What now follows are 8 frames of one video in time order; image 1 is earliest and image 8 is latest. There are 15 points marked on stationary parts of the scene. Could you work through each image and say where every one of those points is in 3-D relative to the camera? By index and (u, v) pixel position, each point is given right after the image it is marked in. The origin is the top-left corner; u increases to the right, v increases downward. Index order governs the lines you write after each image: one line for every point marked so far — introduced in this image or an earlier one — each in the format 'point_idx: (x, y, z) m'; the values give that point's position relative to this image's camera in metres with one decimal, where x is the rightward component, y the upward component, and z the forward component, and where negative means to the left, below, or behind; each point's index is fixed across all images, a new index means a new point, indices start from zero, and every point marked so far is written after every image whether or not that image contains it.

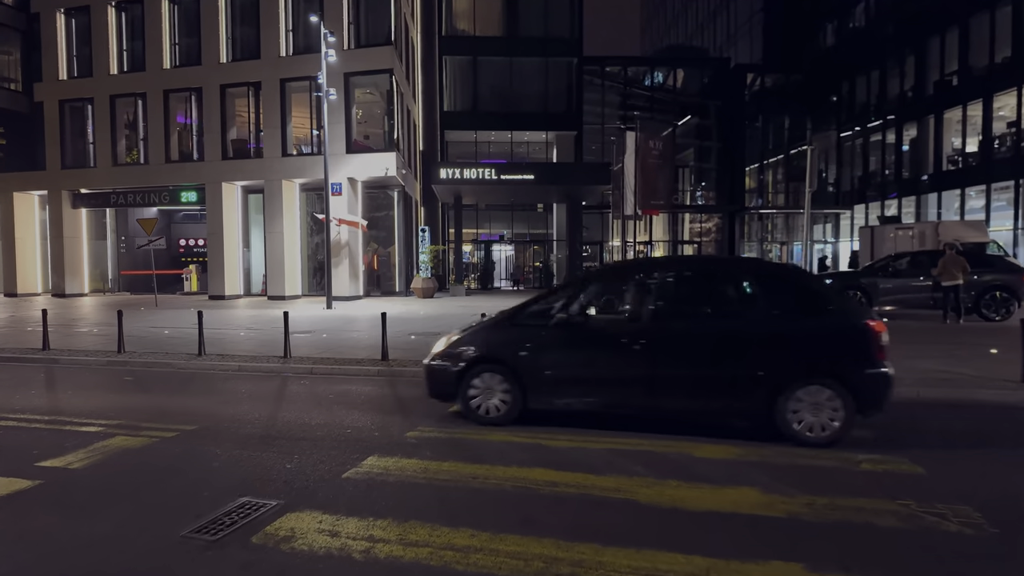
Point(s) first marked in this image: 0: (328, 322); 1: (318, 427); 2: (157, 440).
0: (-5.3, -1.0, +17.3) m
1: (-1.9, -1.4, +5.7) m
2: (-3.2, -1.4, +5.3) m
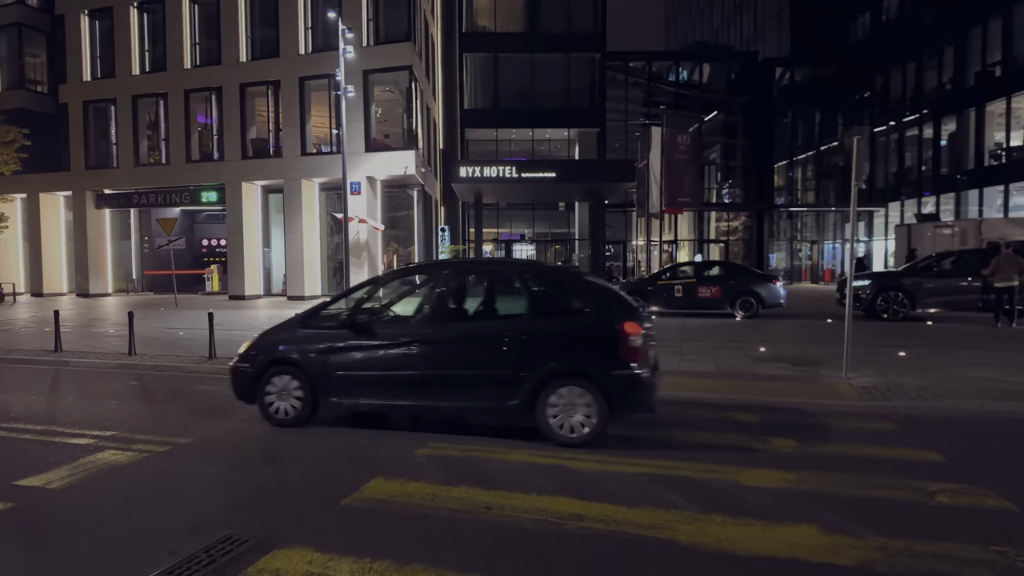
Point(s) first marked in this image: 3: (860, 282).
0: (-4.7, -1.0, +16.9) m
1: (-1.7, -1.4, +5.3) m
2: (-3.0, -1.4, +4.9) m
3: (+8.7, +0.2, +14.9) m
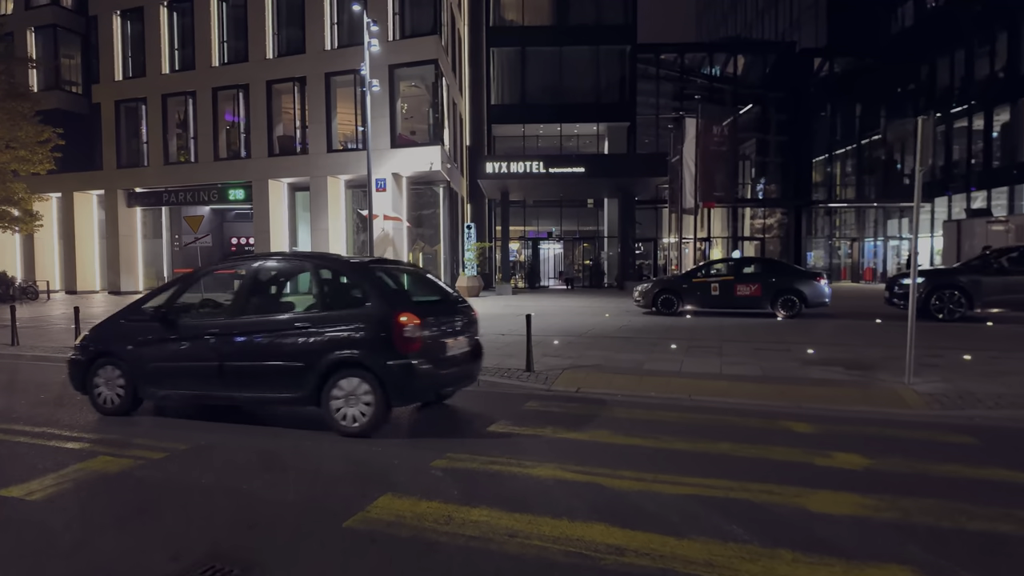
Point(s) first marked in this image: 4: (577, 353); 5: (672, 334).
0: (-4.0, -0.9, +16.6) m
1: (-1.5, -1.3, +4.8) m
2: (-2.8, -1.3, +4.5) m
3: (+9.4, +0.2, +13.9) m
4: (+1.0, -1.0, +9.4) m
5: (+3.2, -0.9, +11.8) m
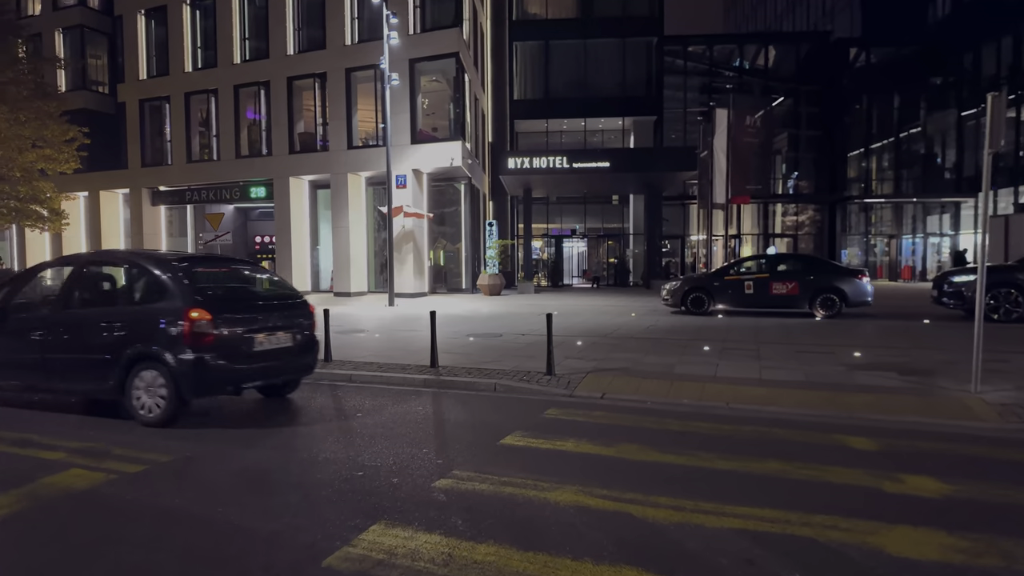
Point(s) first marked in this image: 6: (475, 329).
0: (-3.4, -0.9, +16.2) m
1: (-1.4, -1.3, +4.3) m
2: (-2.7, -1.3, +4.1) m
3: (+9.9, +0.2, +13.0) m
4: (+1.3, -1.0, +8.8) m
5: (+3.6, -0.9, +11.1) m
6: (-0.8, -0.9, +12.8) m
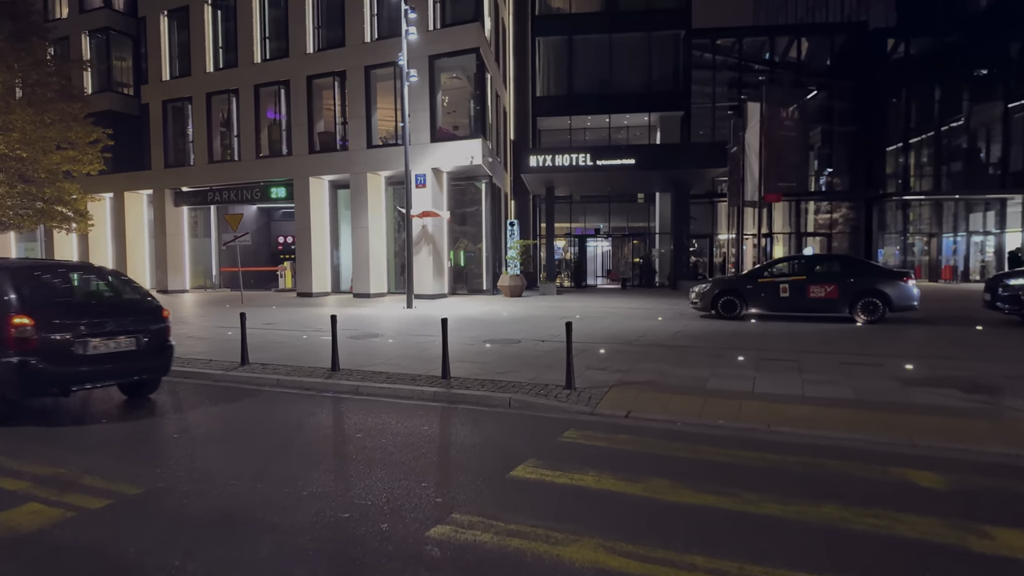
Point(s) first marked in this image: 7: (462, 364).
0: (-2.8, -0.9, +15.7) m
1: (-1.3, -1.4, +3.8) m
2: (-2.7, -1.4, +3.6) m
3: (+10.3, +0.2, +12.0) m
4: (+1.6, -1.1, +8.1) m
5: (+3.9, -0.9, +10.3) m
6: (-0.4, -0.9, +12.3) m
7: (-0.7, -1.1, +8.6) m
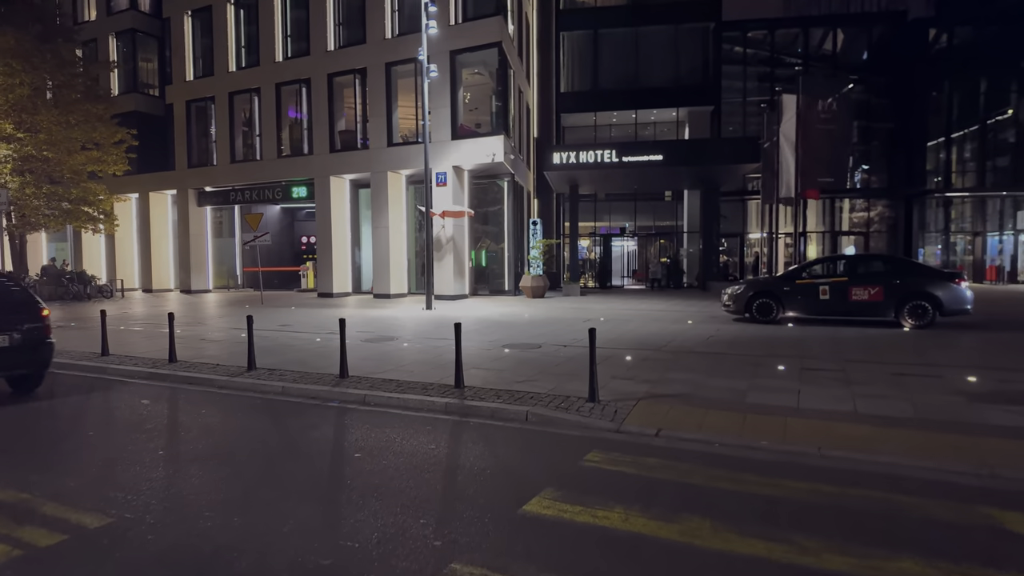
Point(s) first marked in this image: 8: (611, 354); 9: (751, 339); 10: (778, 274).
0: (-2.3, -1.0, +15.2) m
1: (-1.2, -1.4, +3.3) m
2: (-2.6, -1.4, +3.1) m
3: (+10.7, +0.1, +11.0) m
4: (+1.8, -1.1, +7.5) m
5: (+4.2, -1.0, +9.6) m
6: (0.0, -1.0, +11.7) m
7: (-0.5, -1.1, +8.1) m
8: (+1.5, -1.0, +9.1) m
9: (+4.4, -0.9, +10.8) m
10: (+5.8, +0.3, +13.0) m
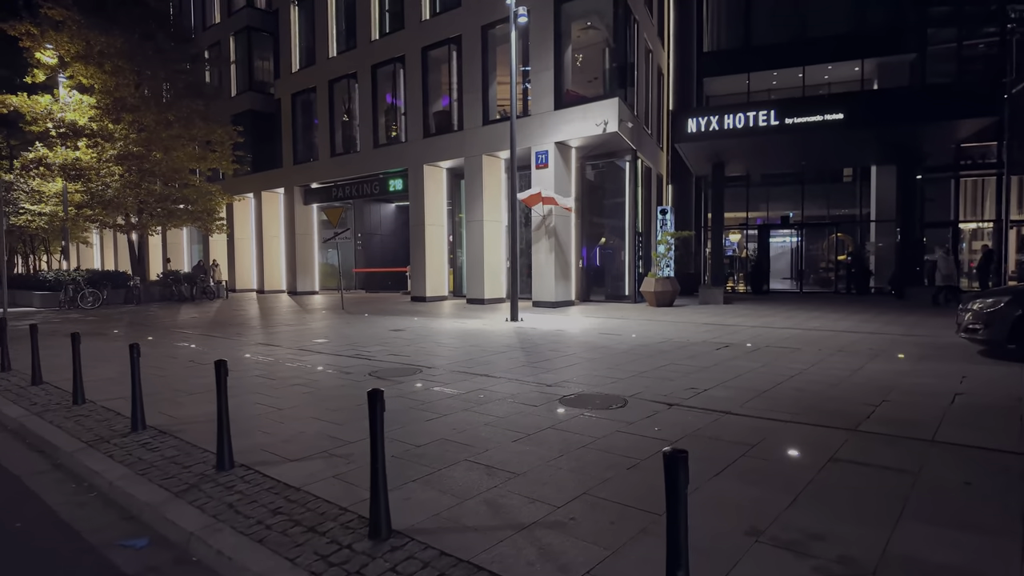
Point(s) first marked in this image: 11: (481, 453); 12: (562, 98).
0: (-0.3, -1.1, +11.5) m
1: (-2.2, -1.5, -0.4) m
2: (-3.6, -1.5, -0.2) m
3: (+11.2, -0.1, +4.2) m
4: (+1.8, -1.2, +2.9) m
5: (+4.6, -1.1, +4.4) m
6: (+1.0, -1.1, +7.5) m
7: (-0.3, -1.3, +4.1) m
8: (+1.9, -1.2, +4.6) m
9: (+5.1, -1.1, +5.6) m
10: (+7.0, +0.1, +7.3) m
11: (-0.2, -1.2, +4.5) m
12: (+1.5, +5.5, +17.3) m
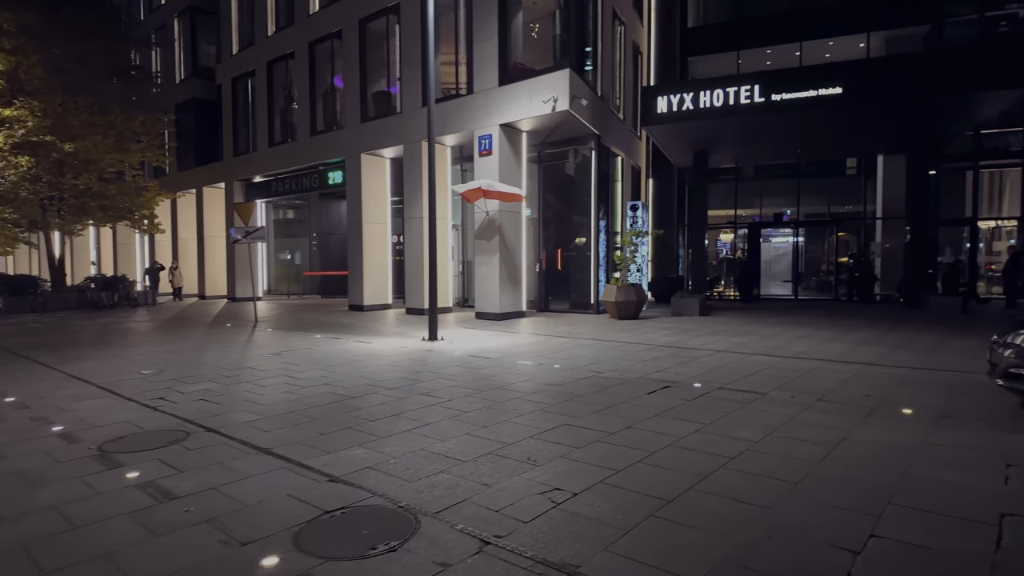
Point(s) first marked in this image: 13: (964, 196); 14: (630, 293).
0: (-1.9, -1.3, +8.9) m
1: (-4.0, -1.8, -3.0) m
2: (-5.4, -1.8, -2.7) m
3: (+9.5, -0.3, +1.5) m
4: (0.0, -1.5, +0.3) m
5: (+2.9, -1.4, +1.8) m
6: (-0.7, -1.4, +4.9) m
7: (-2.0, -1.5, +1.5) m
8: (+0.2, -1.4, +2.0) m
9: (+3.4, -1.3, +2.9) m
10: (+5.3, -0.1, +4.6) m
11: (-2.0, -1.5, +1.9) m
12: (-0.1, +5.3, +14.7) m
13: (+14.4, +3.0, +18.9) m
14: (+3.1, -0.2, +15.0) m
